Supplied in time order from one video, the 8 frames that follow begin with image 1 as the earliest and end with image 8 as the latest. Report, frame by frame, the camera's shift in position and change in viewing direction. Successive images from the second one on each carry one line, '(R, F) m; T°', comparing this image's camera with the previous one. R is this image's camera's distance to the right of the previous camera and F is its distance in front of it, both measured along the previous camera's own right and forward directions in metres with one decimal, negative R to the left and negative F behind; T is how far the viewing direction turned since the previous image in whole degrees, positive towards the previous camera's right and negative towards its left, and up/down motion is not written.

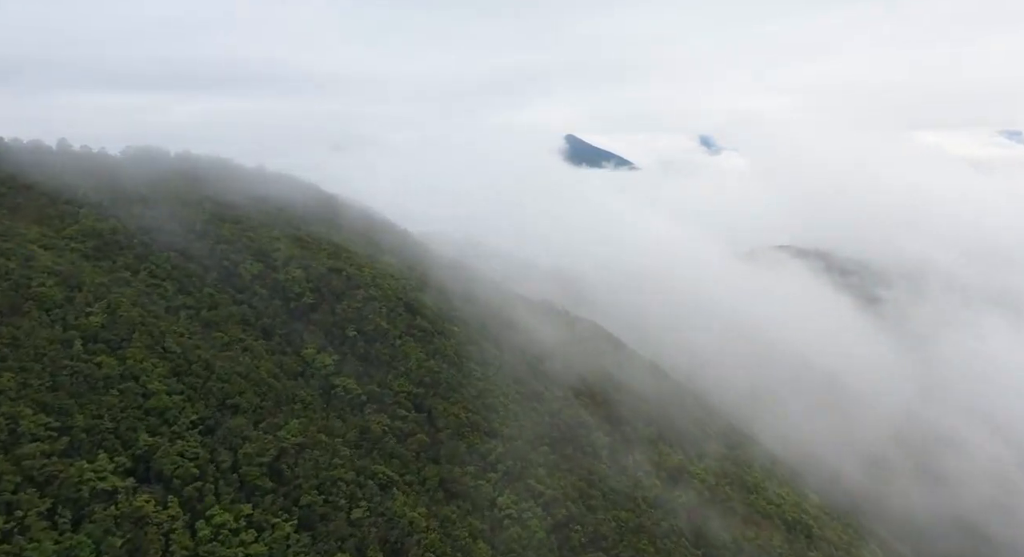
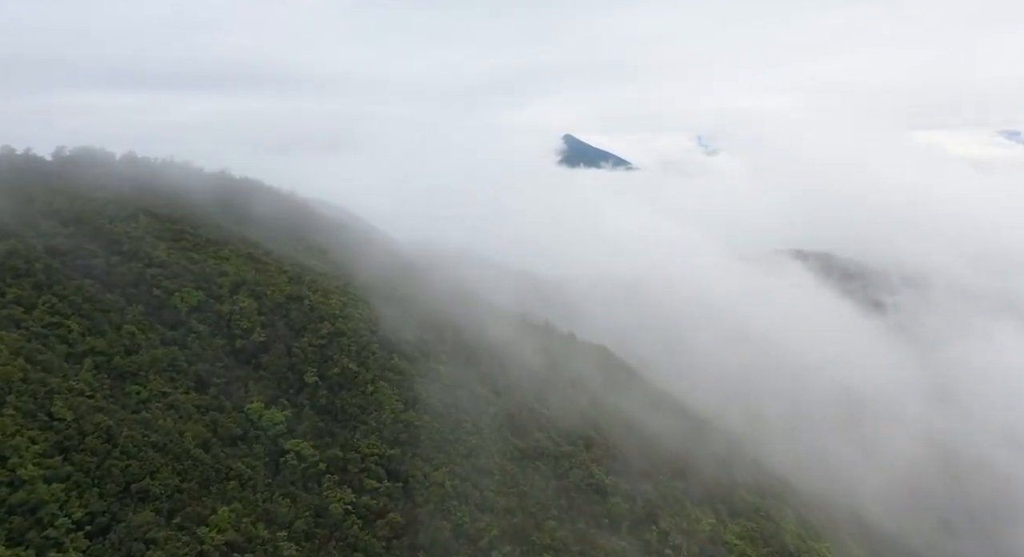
(0.0, +6.2) m; 0°
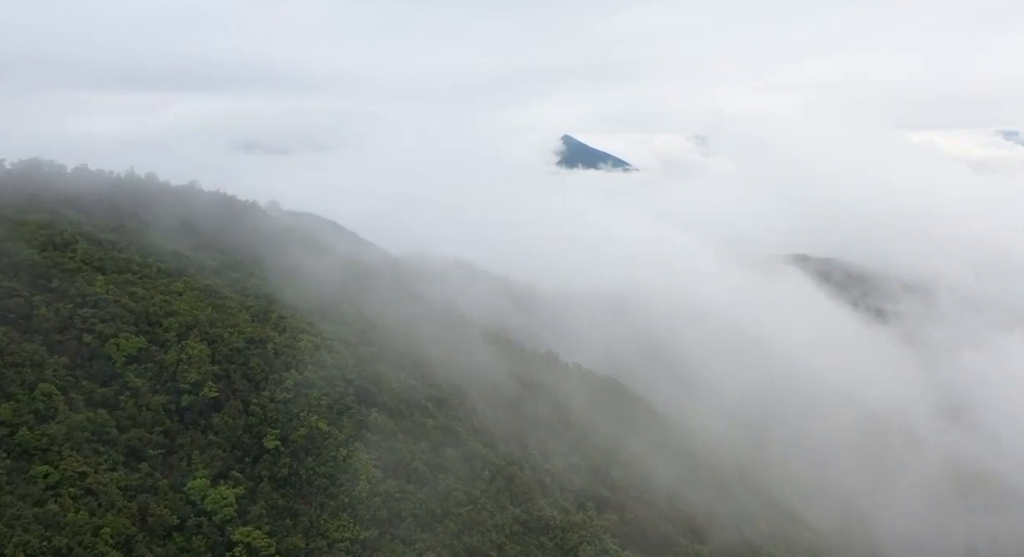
(0.0, +4.3) m; 0°
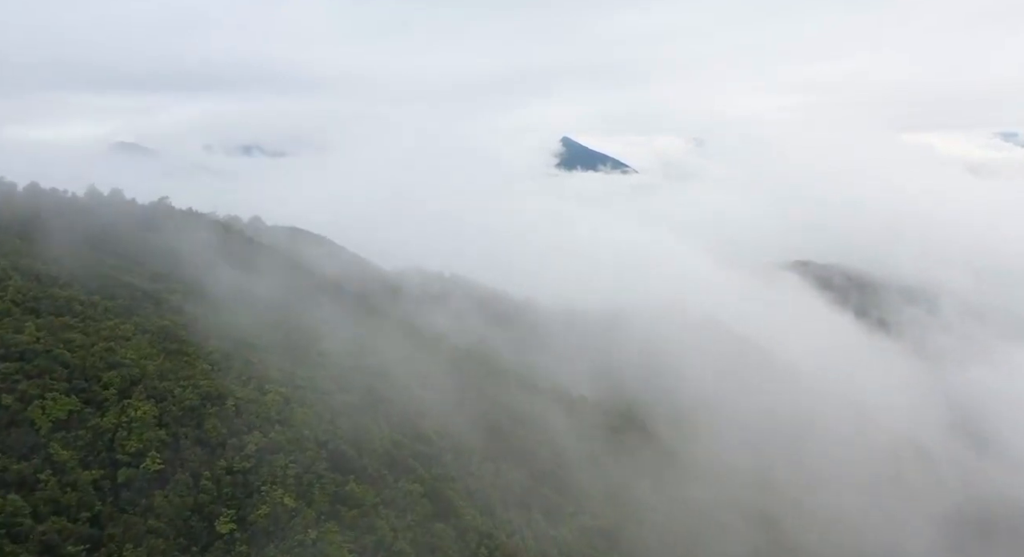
(0.0, +3.6) m; 0°
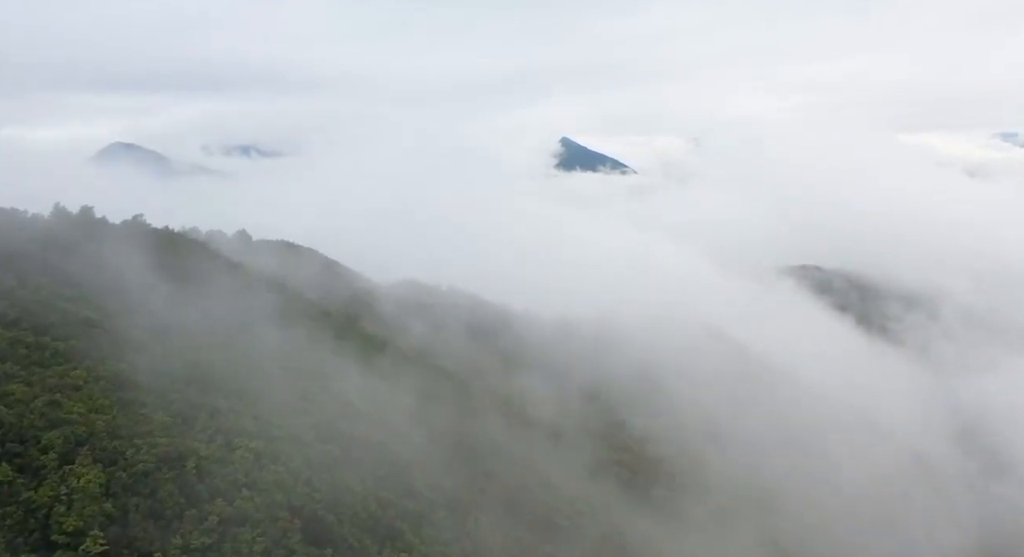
(0.0, +2.7) m; 0°
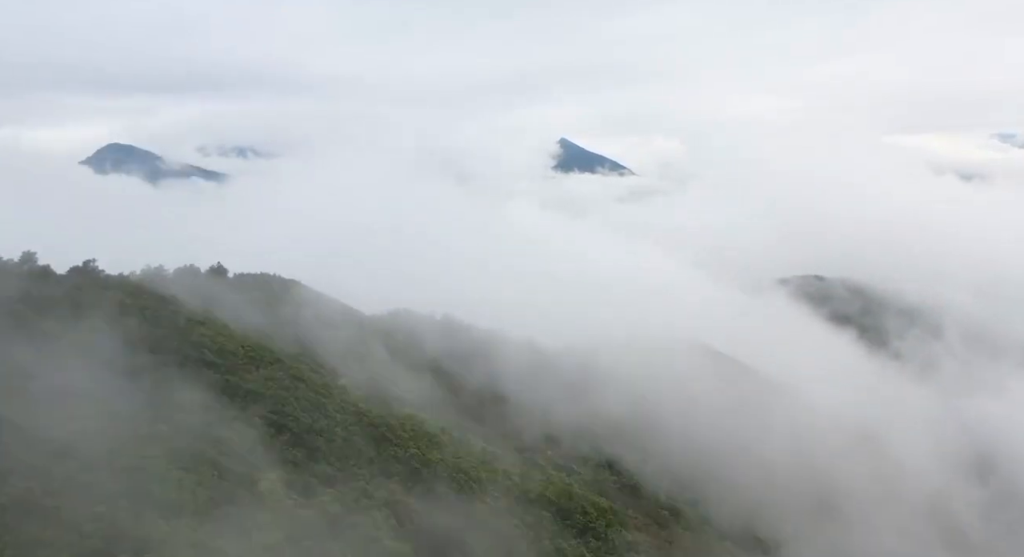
(+0.6, +5.5) m; 0°
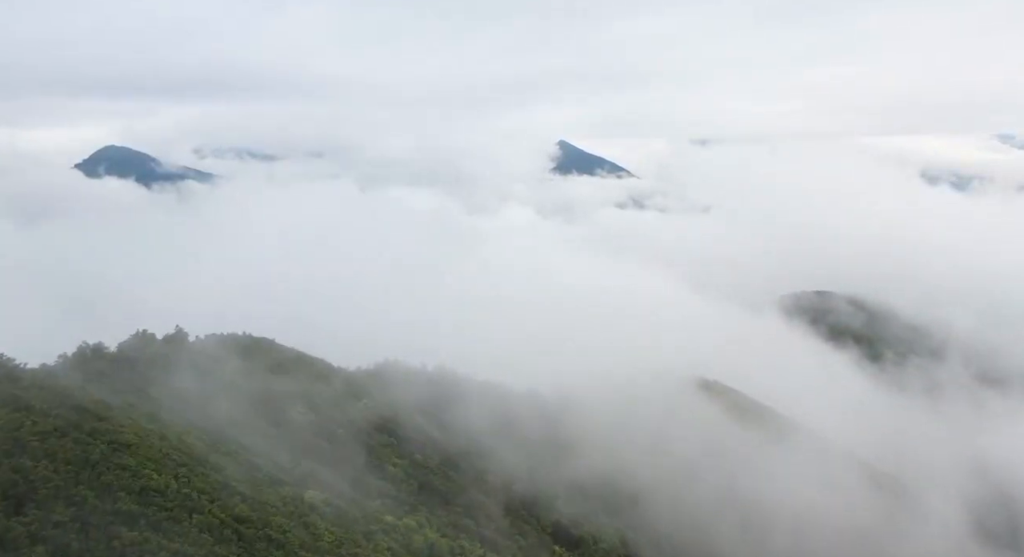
(+0.6, +8.4) m; 0°
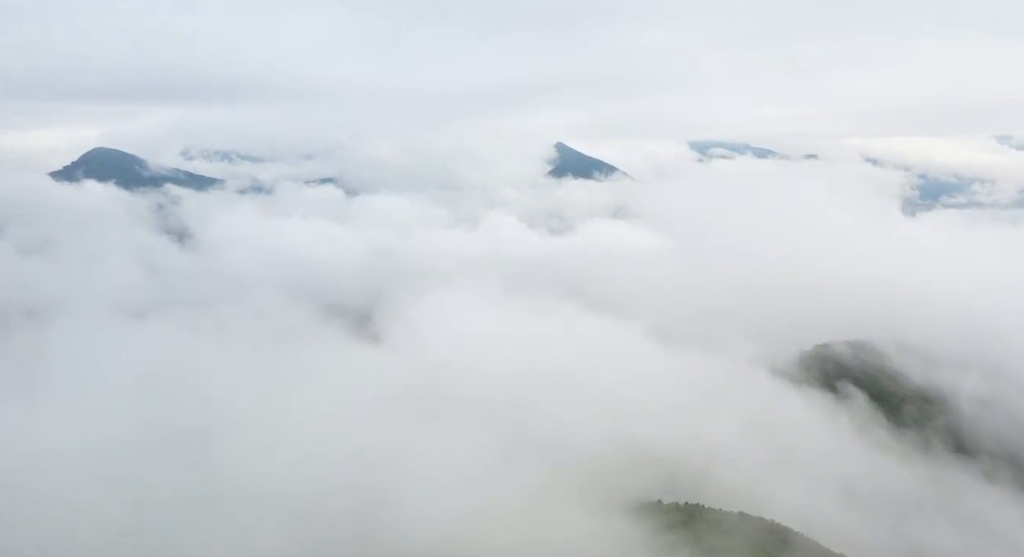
(+5.9, +21.1) m; 0°
